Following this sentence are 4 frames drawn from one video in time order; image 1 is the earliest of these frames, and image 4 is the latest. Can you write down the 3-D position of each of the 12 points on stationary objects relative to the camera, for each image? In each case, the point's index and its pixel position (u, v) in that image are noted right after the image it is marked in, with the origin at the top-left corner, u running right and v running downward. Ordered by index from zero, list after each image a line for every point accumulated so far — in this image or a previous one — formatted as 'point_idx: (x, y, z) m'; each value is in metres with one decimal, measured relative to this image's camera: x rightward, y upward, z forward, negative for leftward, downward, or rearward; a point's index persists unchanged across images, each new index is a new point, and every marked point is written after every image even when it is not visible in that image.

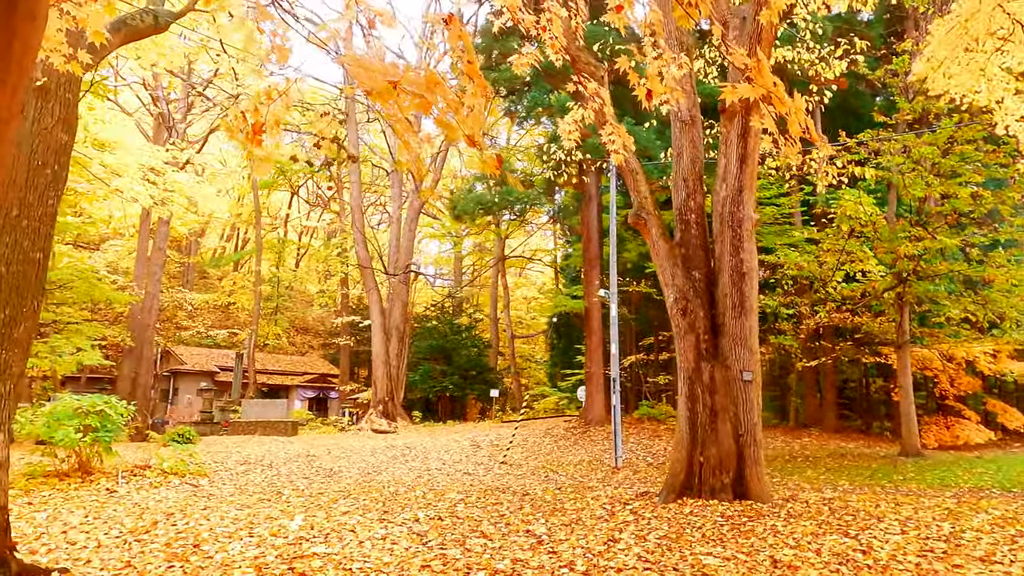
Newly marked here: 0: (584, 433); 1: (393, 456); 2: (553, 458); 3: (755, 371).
0: (+1.6, -3.1, +14.4) m
1: (-2.0, -2.8, +11.2) m
2: (+0.7, -3.0, +11.6) m
3: (+2.5, -0.9, +6.9) m
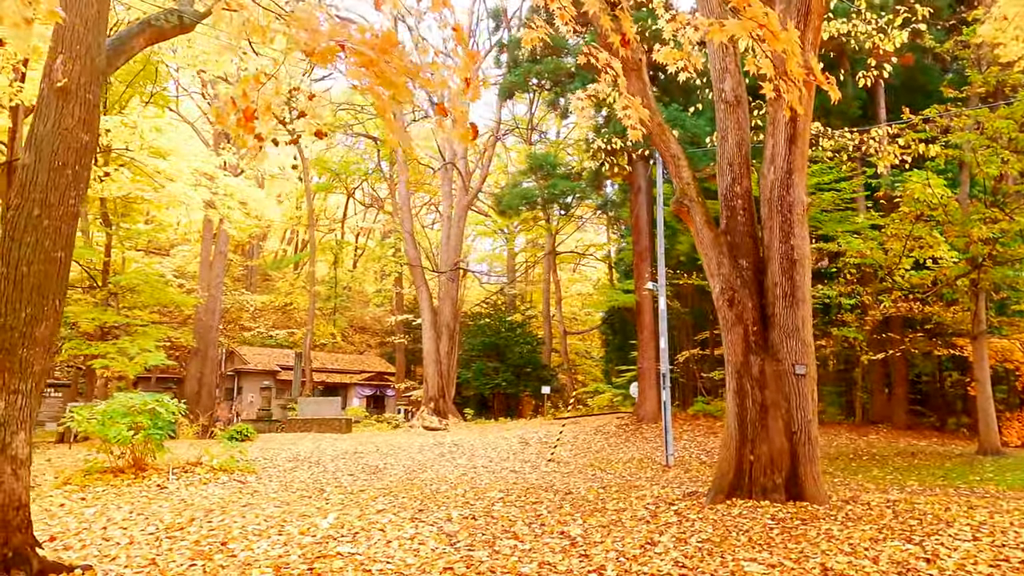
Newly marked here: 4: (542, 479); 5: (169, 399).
0: (+2.6, -3.0, +14.0) m
1: (-1.2, -2.8, +11.1) m
2: (+1.6, -2.9, +11.3) m
3: (+2.9, -0.8, +6.5) m
4: (+0.4, -2.5, +8.7) m
5: (-4.3, -1.4, +8.3) m
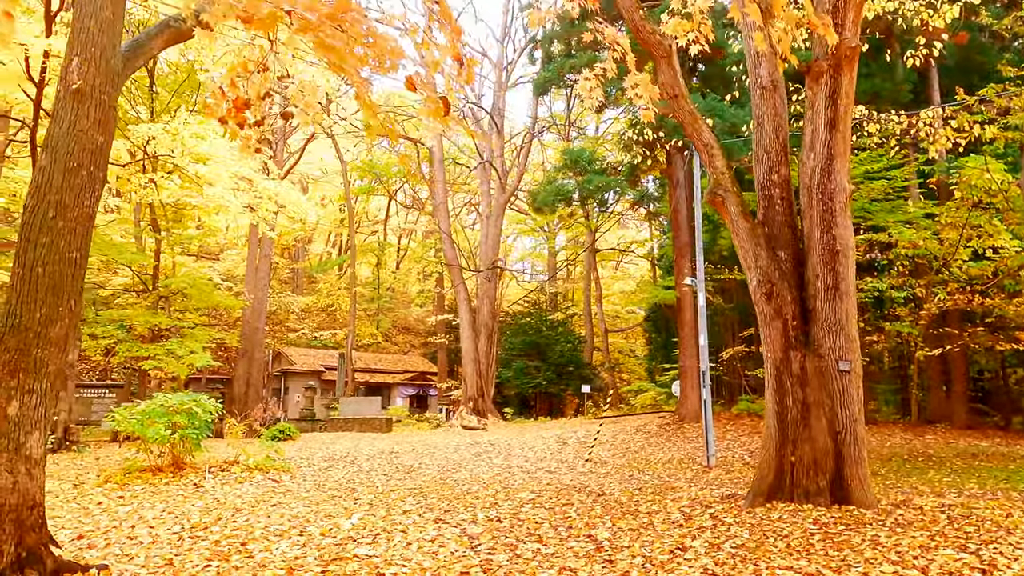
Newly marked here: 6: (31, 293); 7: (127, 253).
0: (+3.4, -2.9, +13.7) m
1: (-0.6, -2.8, +11.1) m
2: (+2.2, -2.8, +11.1) m
3: (+3.2, -0.7, +6.1) m
4: (+0.8, -2.5, +8.6) m
5: (-3.9, -1.4, +8.4) m
6: (-2.5, 0.0, +3.5) m
7: (-10.4, +0.9, +17.9) m
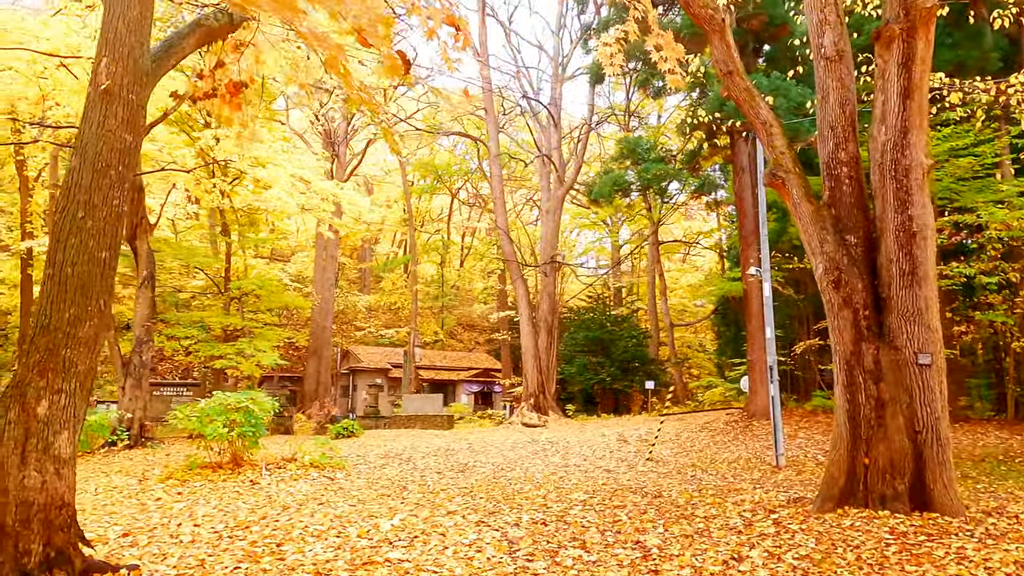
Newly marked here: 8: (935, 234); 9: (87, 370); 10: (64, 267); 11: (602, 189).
0: (+4.6, -2.7, +13.0) m
1: (+0.3, -2.7, +10.9) m
2: (+3.1, -2.7, +10.6) m
3: (+3.5, -0.5, +5.6) m
4: (+1.5, -2.4, +8.2) m
5: (-3.2, -1.4, +8.5) m
6: (-2.4, 0.0, +3.5) m
7: (-8.8, +0.9, +18.6) m
8: (+3.6, +0.5, +5.7) m
9: (-2.3, -0.4, +3.5) m
10: (-2.4, +0.1, +3.5) m
11: (+2.0, +2.2, +14.5) m
